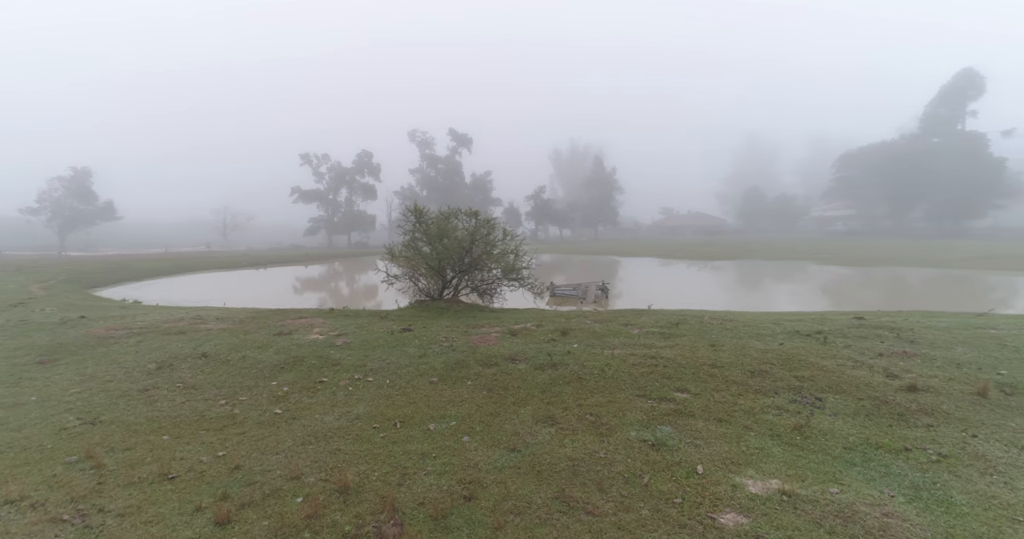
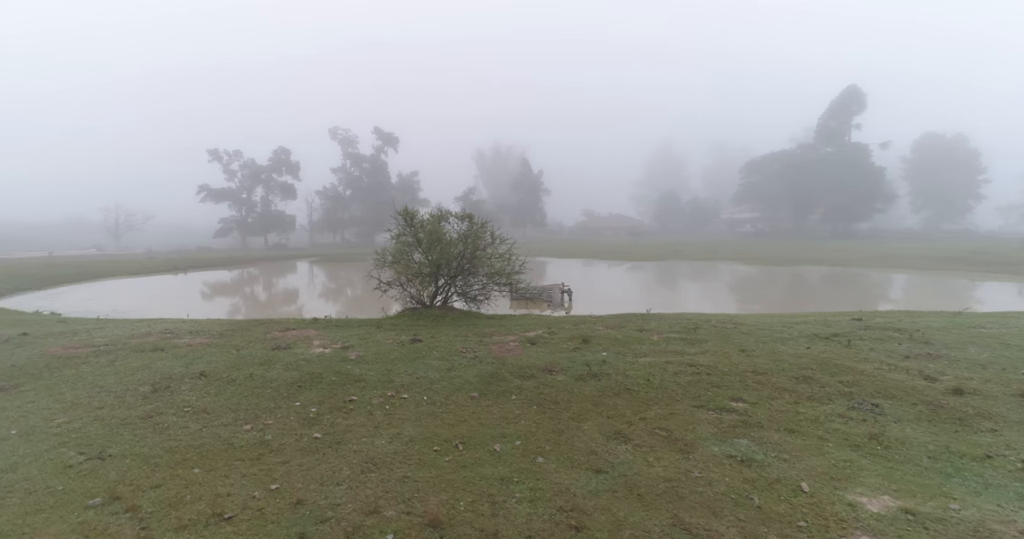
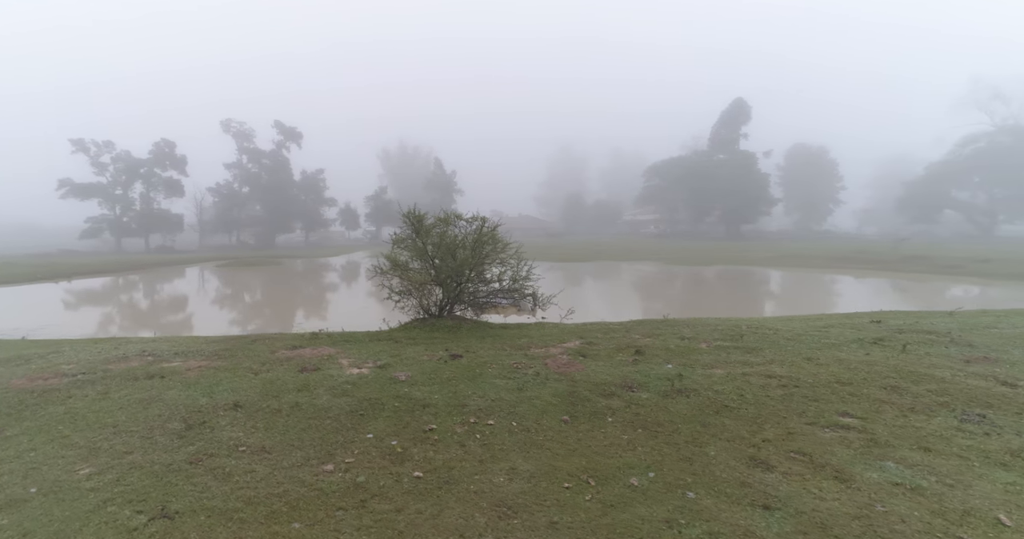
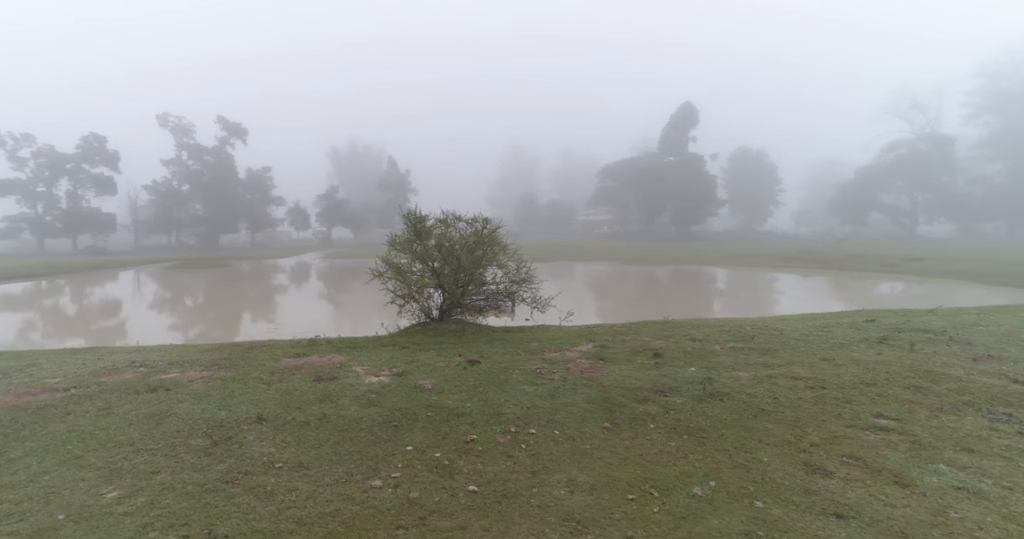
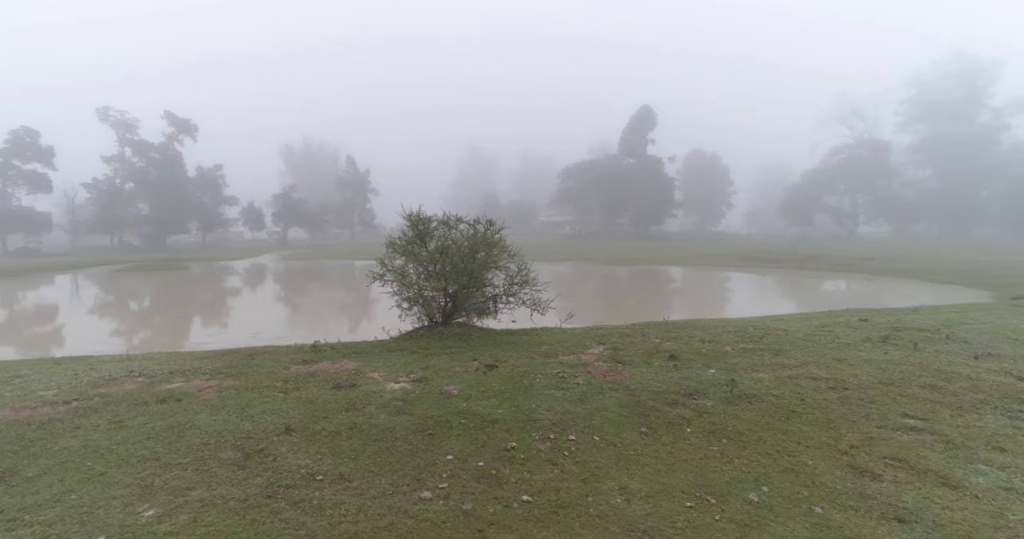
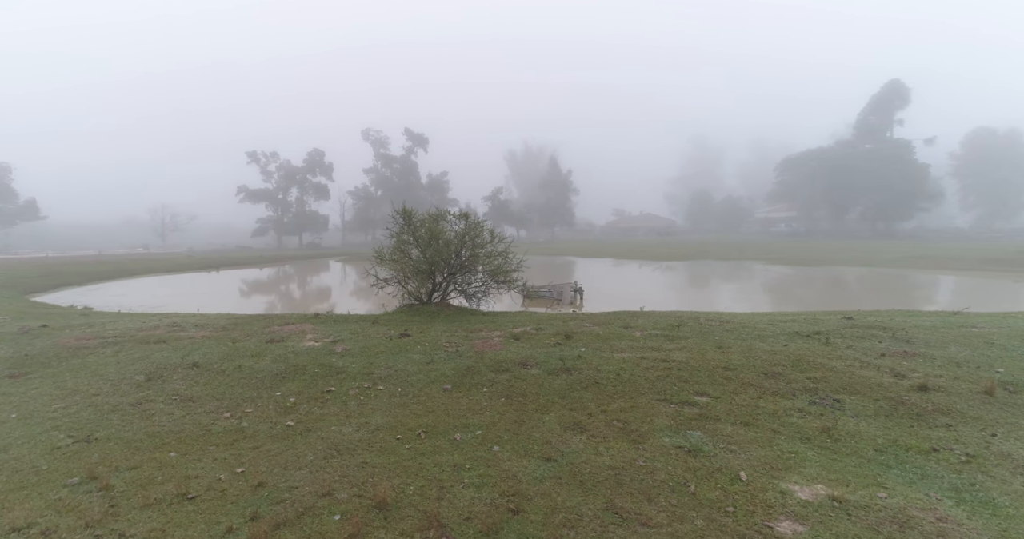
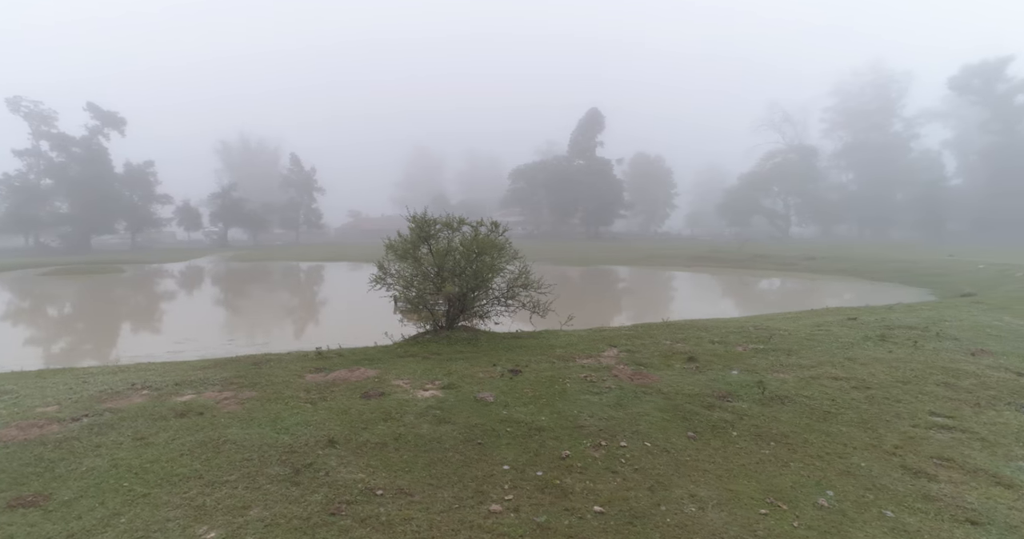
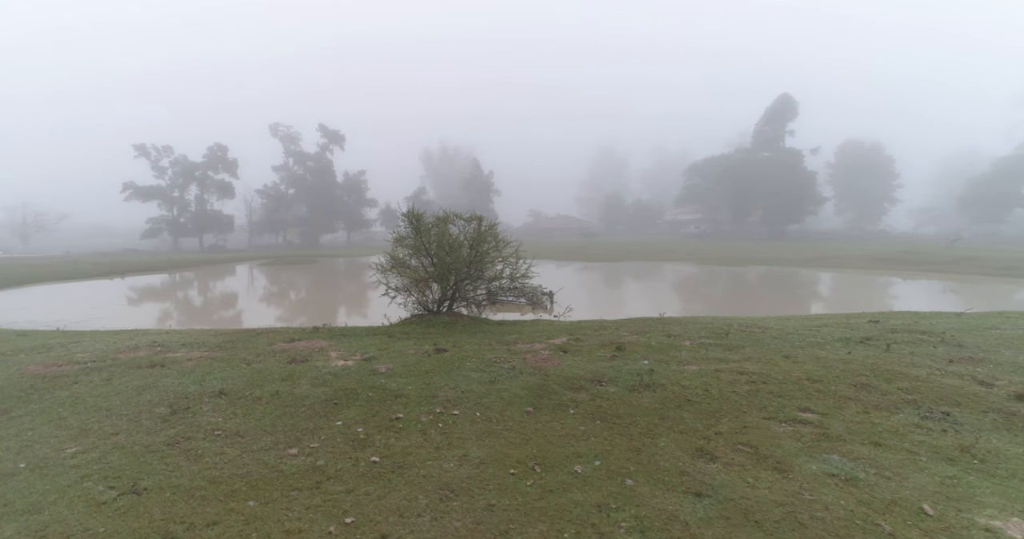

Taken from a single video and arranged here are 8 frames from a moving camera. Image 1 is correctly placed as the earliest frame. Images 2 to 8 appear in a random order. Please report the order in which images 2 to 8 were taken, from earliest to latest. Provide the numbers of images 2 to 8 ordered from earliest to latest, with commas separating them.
6, 2, 8, 3, 4, 5, 7
